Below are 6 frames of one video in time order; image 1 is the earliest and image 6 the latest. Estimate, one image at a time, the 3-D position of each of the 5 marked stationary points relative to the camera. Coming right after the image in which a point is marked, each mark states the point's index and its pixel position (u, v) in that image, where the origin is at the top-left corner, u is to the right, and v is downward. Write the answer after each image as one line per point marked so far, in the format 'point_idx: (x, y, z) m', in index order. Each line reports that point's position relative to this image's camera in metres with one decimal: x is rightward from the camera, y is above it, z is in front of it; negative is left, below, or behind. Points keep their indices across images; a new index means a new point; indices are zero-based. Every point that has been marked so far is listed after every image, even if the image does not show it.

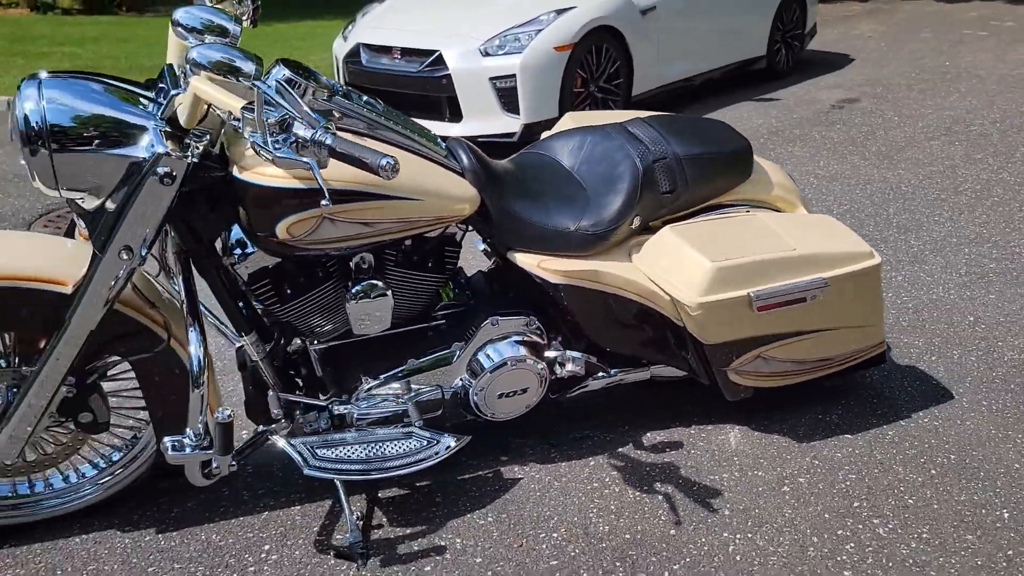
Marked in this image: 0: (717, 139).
0: (+0.7, +0.5, +2.8) m
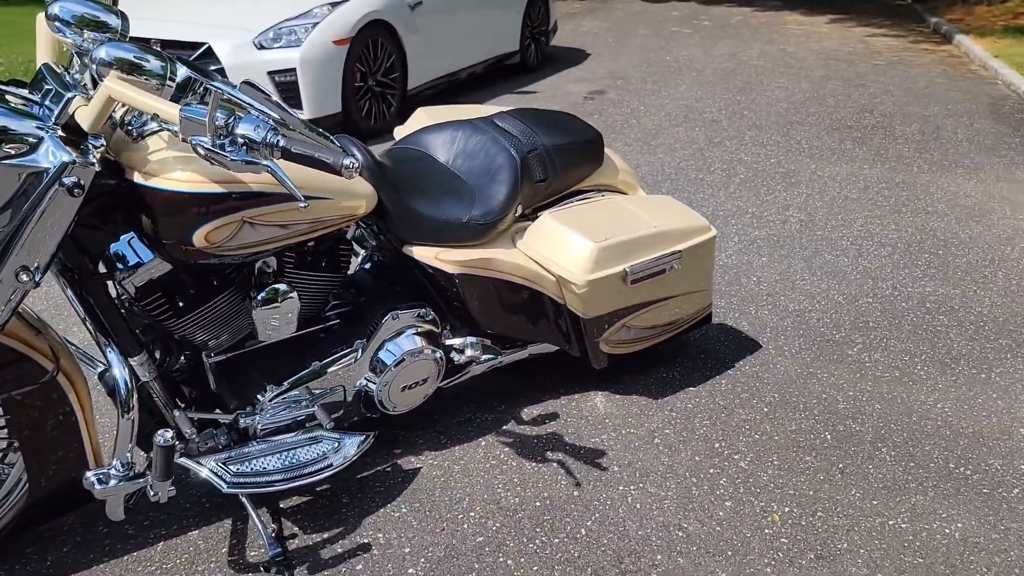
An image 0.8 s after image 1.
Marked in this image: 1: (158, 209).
0: (+0.2, +0.6, +3.1) m
1: (-0.9, +0.2, +2.0) m
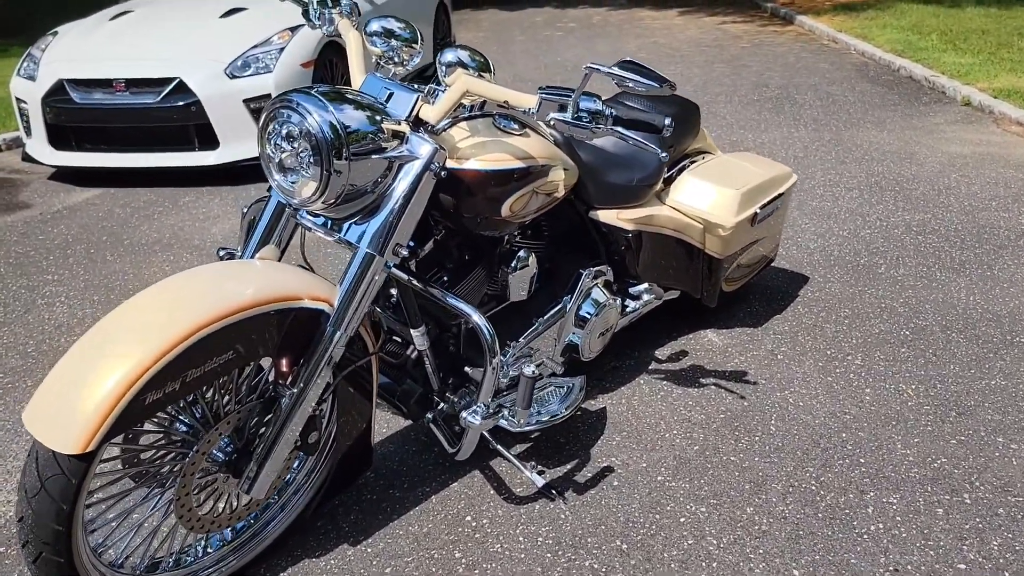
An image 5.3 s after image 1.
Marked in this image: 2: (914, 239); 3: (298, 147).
0: (+0.7, +0.8, +3.6) m
1: (-0.1, +0.3, +2.4) m
2: (+2.4, +0.3, +4.9) m
3: (-0.5, +0.3, +2.1) m
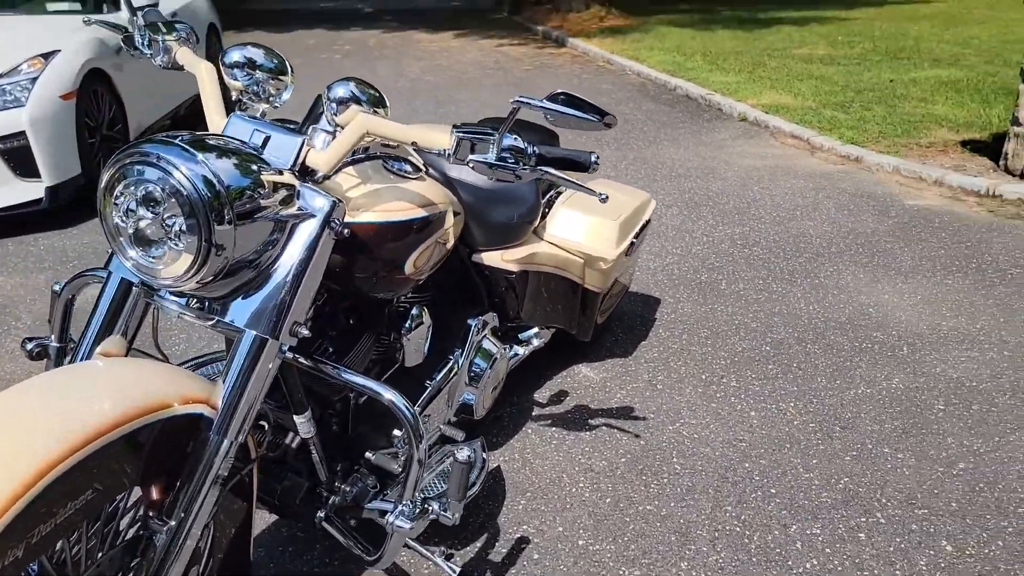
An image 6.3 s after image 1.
0: (+0.1, +0.6, +3.4) m
1: (-0.4, +0.1, +2.0) m
2: (+1.4, +0.2, +5.1) m
3: (-0.7, +0.1, +1.6) m
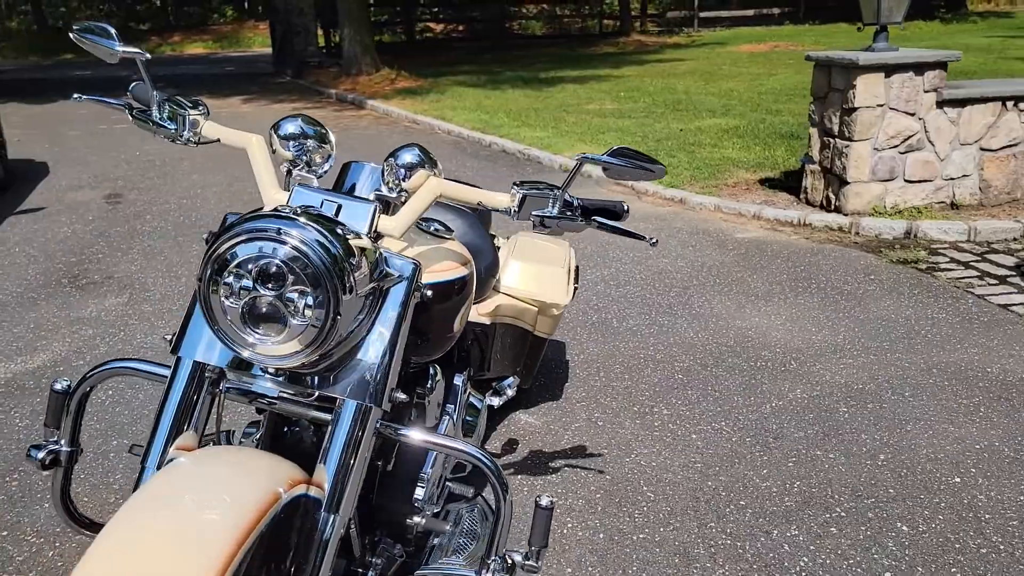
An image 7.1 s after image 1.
0: (-0.2, +0.4, +3.5) m
1: (-0.2, 0.0, +2.0) m
2: (+0.7, 0.0, +5.4) m
3: (-0.4, 0.0, +1.5) m
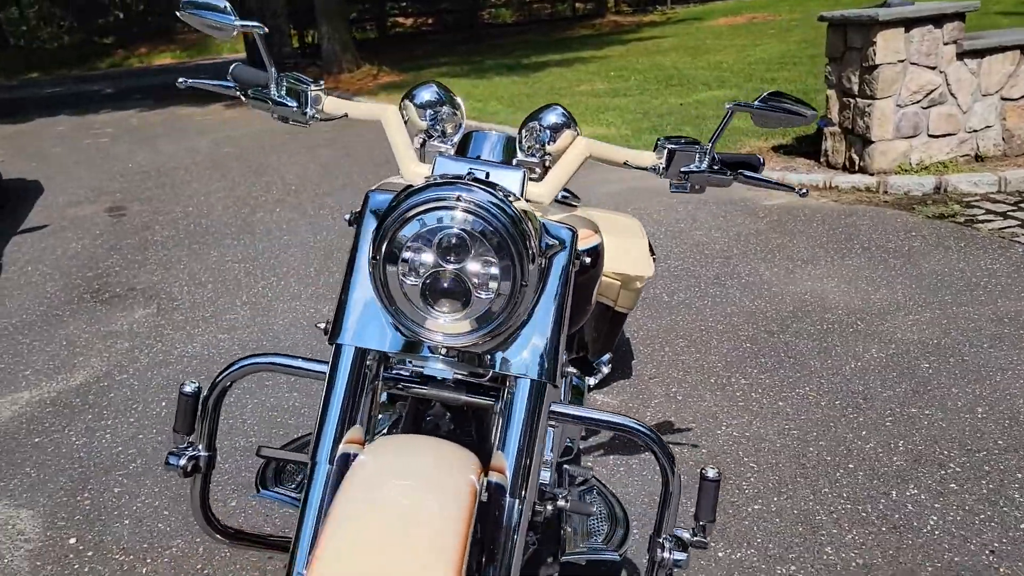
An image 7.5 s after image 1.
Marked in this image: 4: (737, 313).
0: (+0.1, +0.5, +3.4) m
1: (+0.1, 0.0, +1.9) m
2: (+1.0, +0.1, +5.4) m
3: (-0.1, 0.0, +1.4) m
4: (+1.2, -0.1, +4.5) m
